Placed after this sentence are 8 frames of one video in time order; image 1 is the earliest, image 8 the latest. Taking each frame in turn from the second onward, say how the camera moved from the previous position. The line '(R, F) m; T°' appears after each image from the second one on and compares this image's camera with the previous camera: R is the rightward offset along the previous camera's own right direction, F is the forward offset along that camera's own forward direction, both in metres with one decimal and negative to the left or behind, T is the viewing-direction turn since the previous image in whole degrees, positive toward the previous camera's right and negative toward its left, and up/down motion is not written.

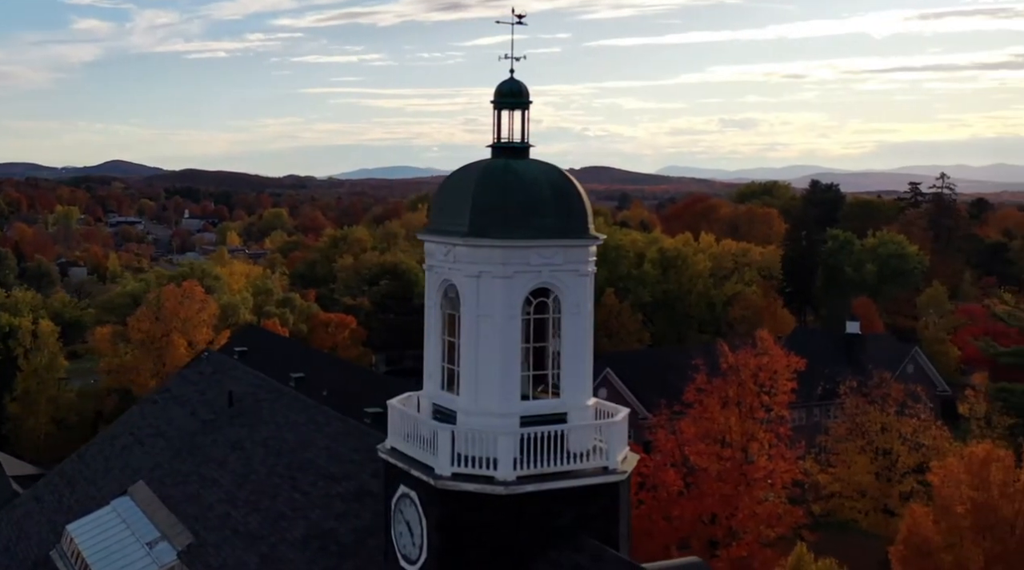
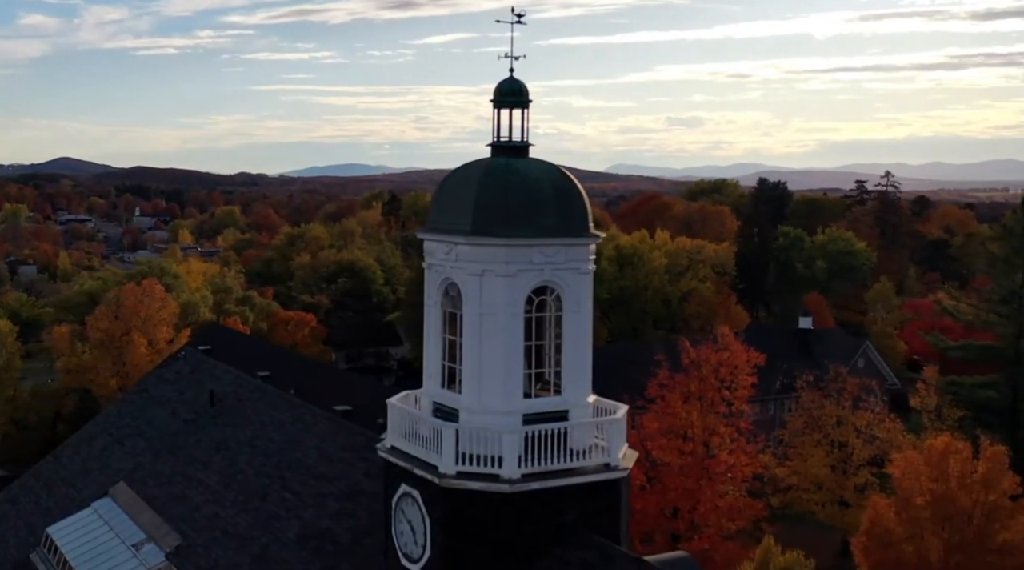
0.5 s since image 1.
(-0.7, -0.1) m; +3°
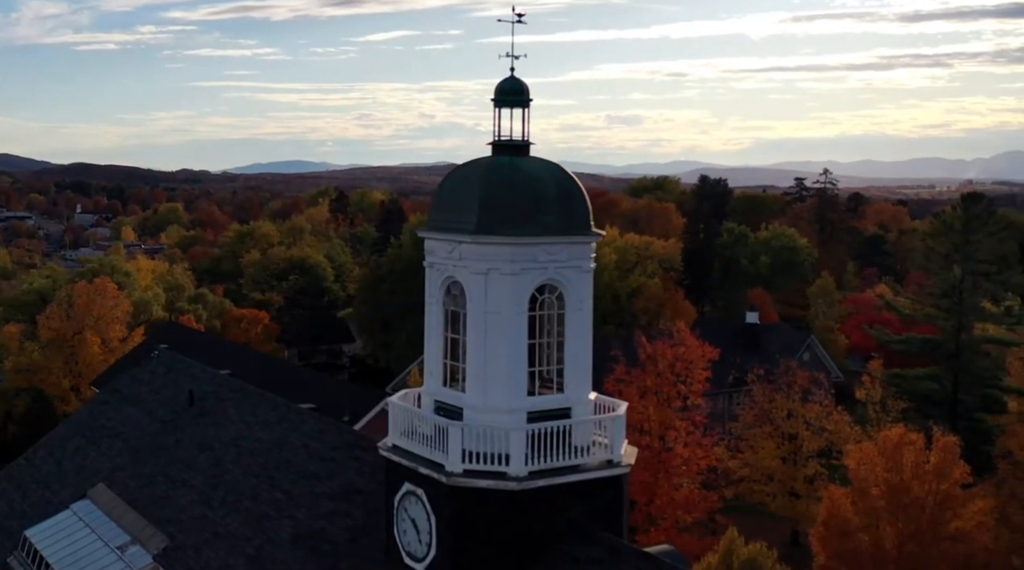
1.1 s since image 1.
(-0.9, -0.1) m; +4°
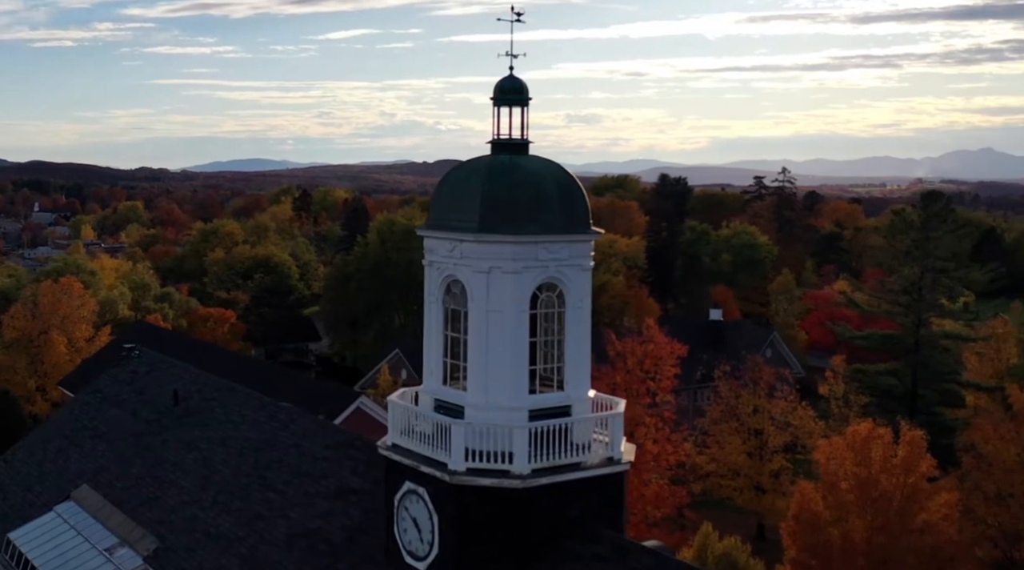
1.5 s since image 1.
(-0.6, -0.1) m; +3°
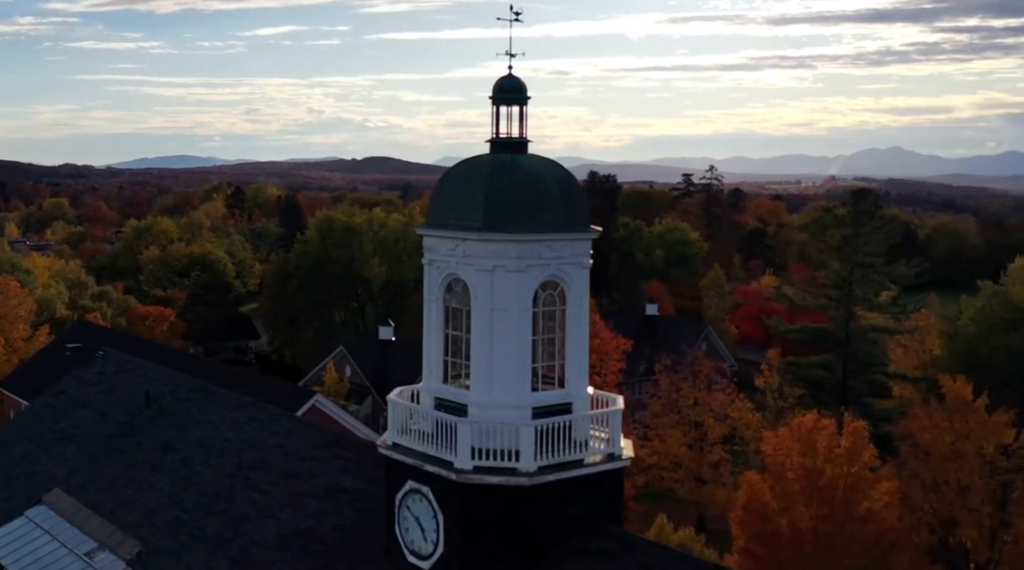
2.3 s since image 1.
(-1.1, -0.1) m; +5°
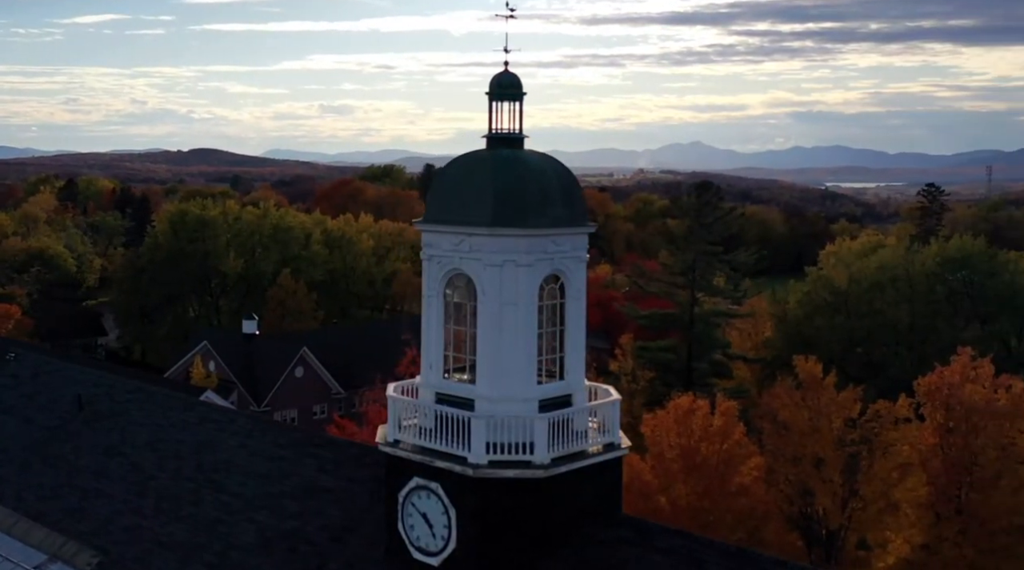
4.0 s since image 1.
(-2.6, -0.2) m; +11°
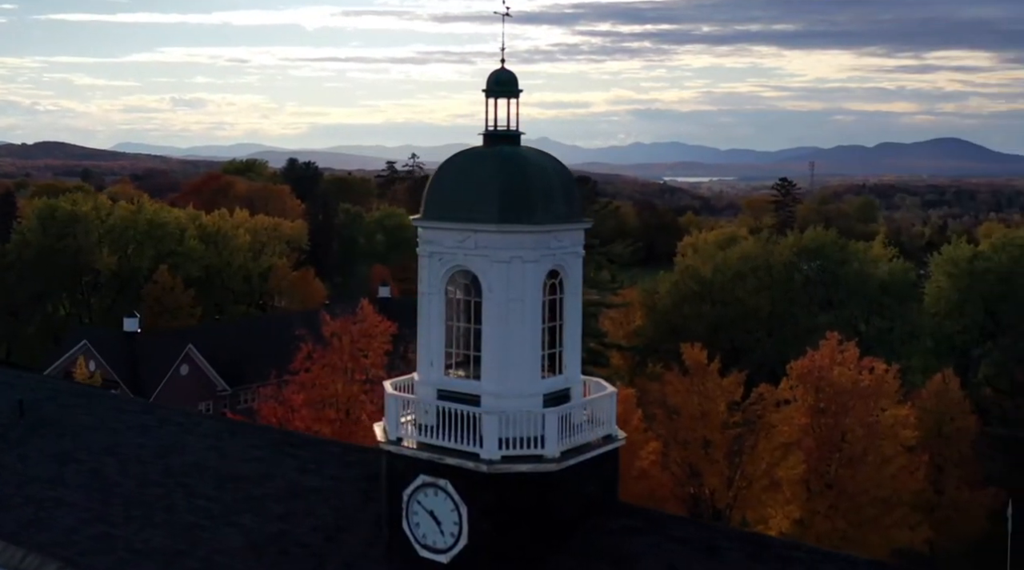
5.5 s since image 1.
(-2.2, -0.2) m; +9°
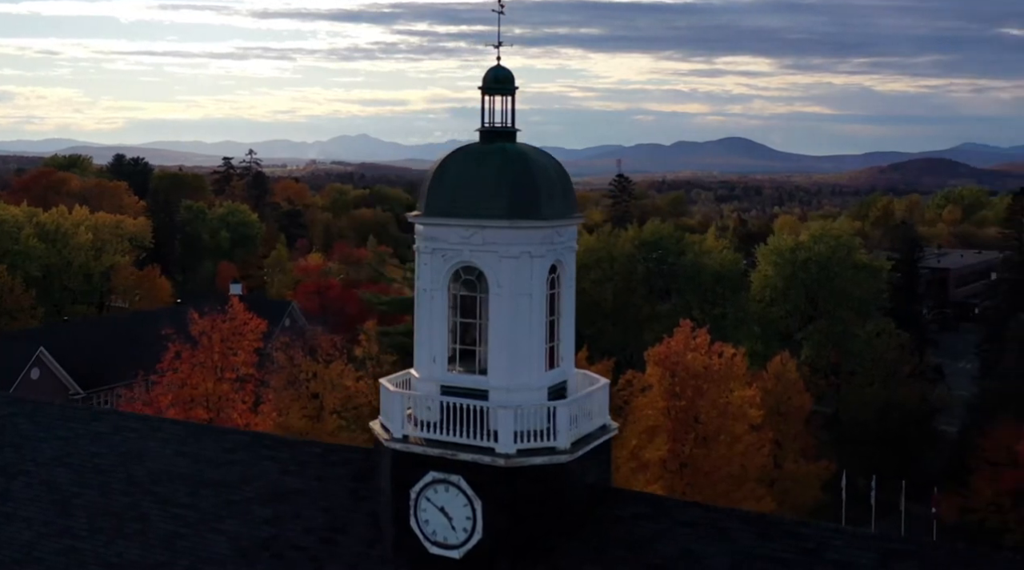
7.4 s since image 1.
(-2.7, -0.3) m; +11°
